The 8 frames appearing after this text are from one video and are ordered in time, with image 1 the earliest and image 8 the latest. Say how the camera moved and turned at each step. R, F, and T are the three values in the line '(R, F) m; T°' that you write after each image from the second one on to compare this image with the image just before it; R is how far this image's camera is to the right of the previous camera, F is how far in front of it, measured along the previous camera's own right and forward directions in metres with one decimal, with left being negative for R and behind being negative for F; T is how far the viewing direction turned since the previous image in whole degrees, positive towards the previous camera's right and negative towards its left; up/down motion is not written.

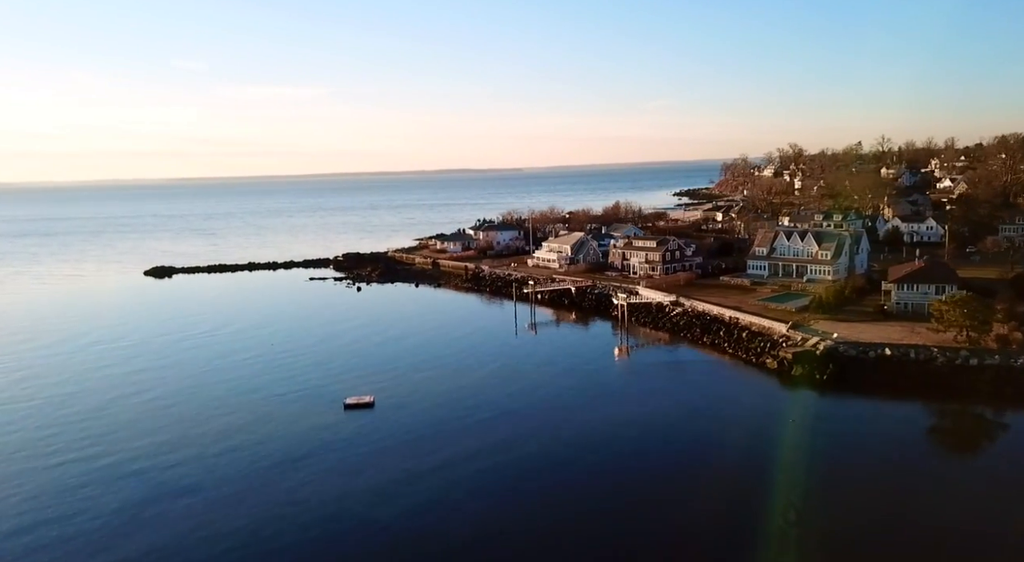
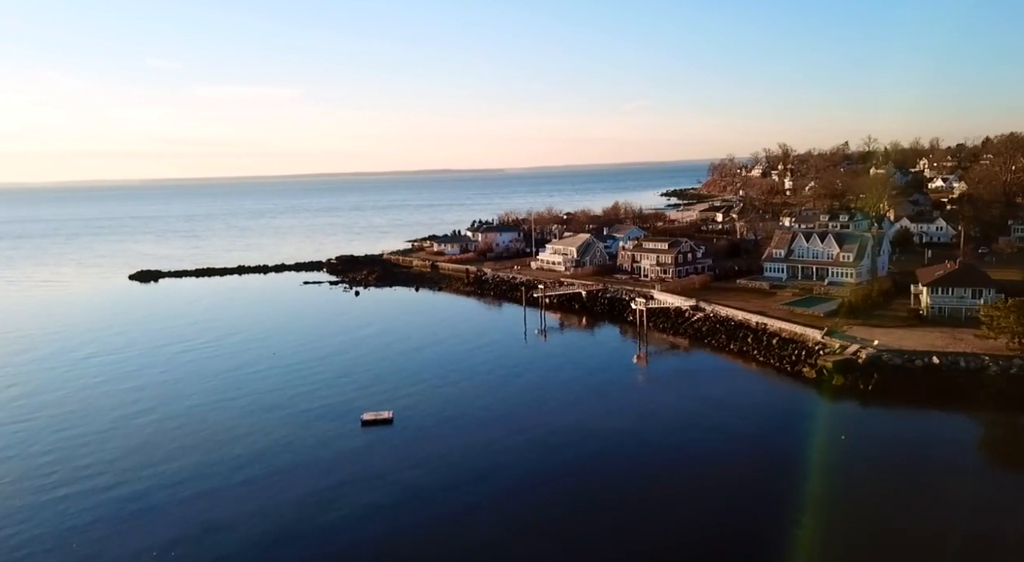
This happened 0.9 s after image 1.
(-1.4, +1.6) m; +1°
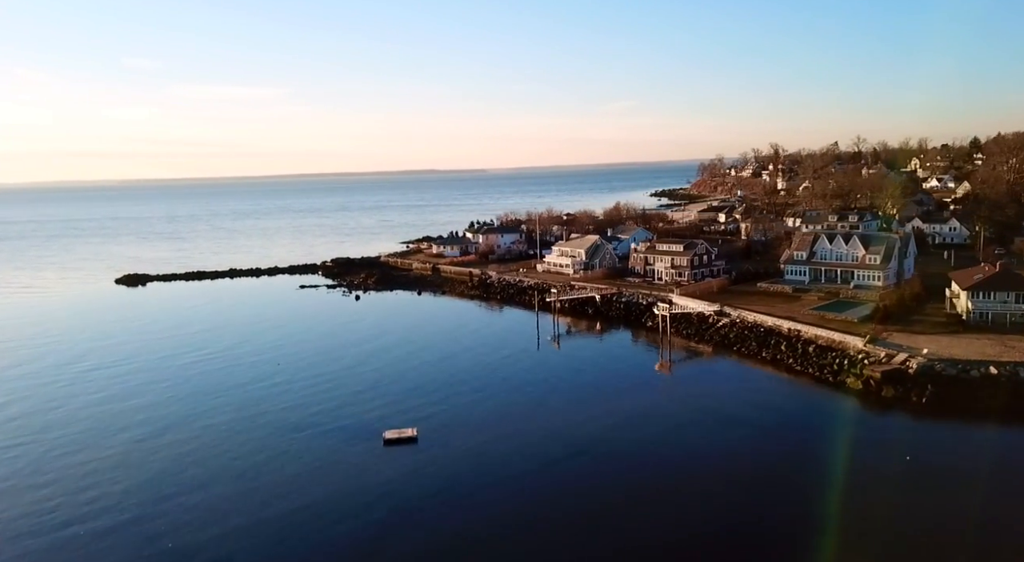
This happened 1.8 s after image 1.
(-1.4, +1.7) m; +1°
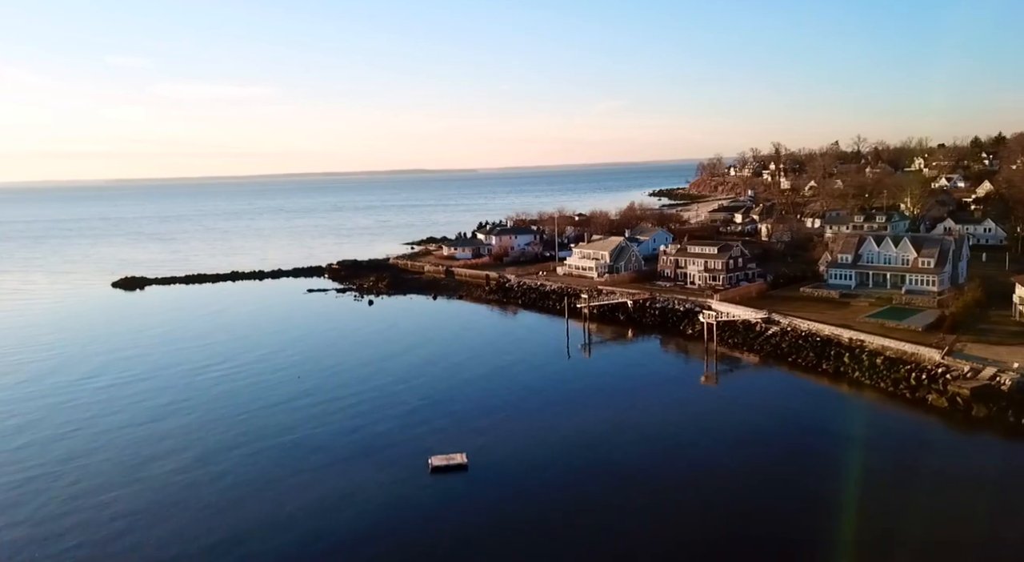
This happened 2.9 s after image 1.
(-1.8, +2.2) m; +1°
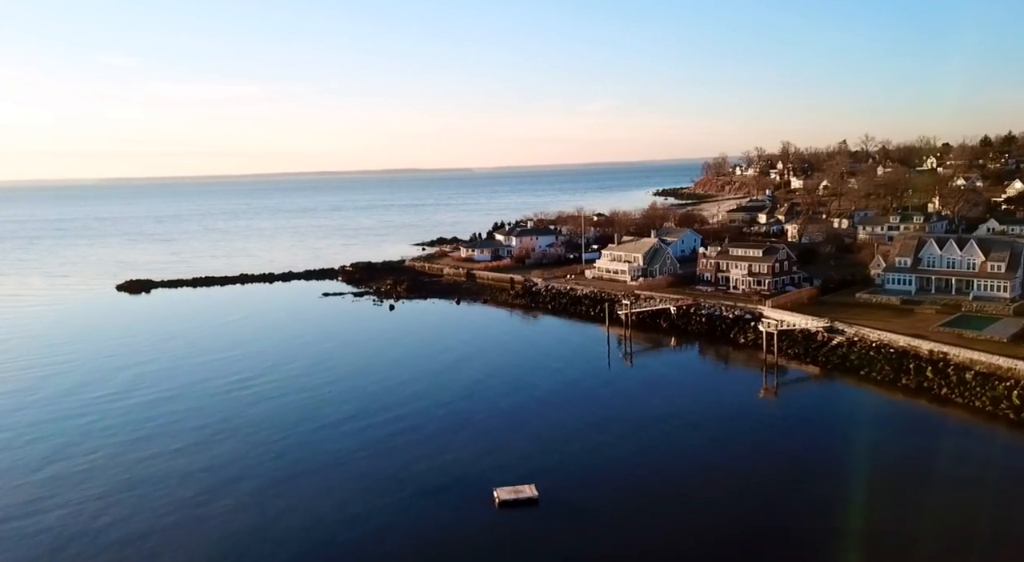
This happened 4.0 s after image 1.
(-1.8, +2.3) m; 0°
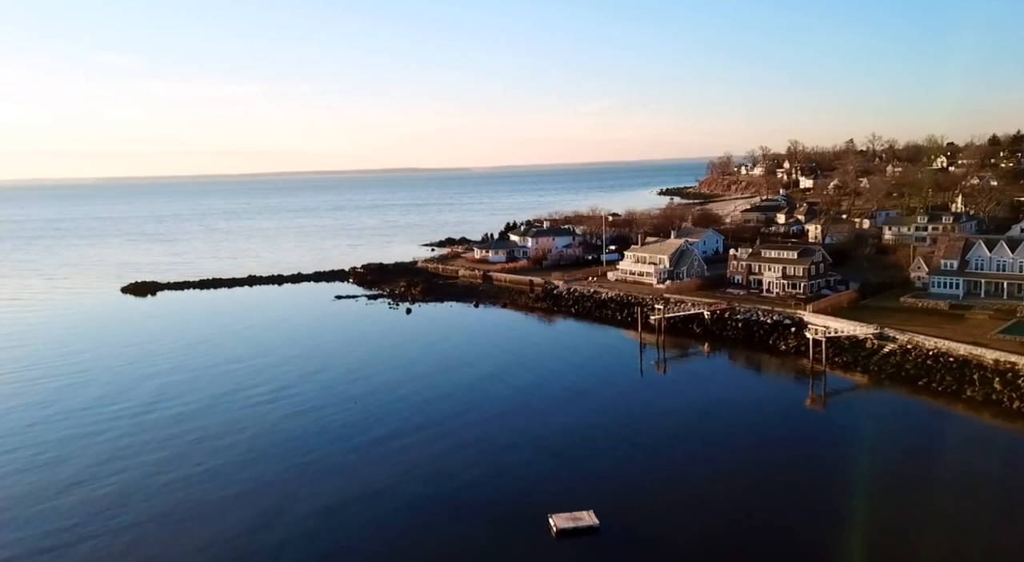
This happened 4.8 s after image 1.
(-1.2, +1.5) m; 0°
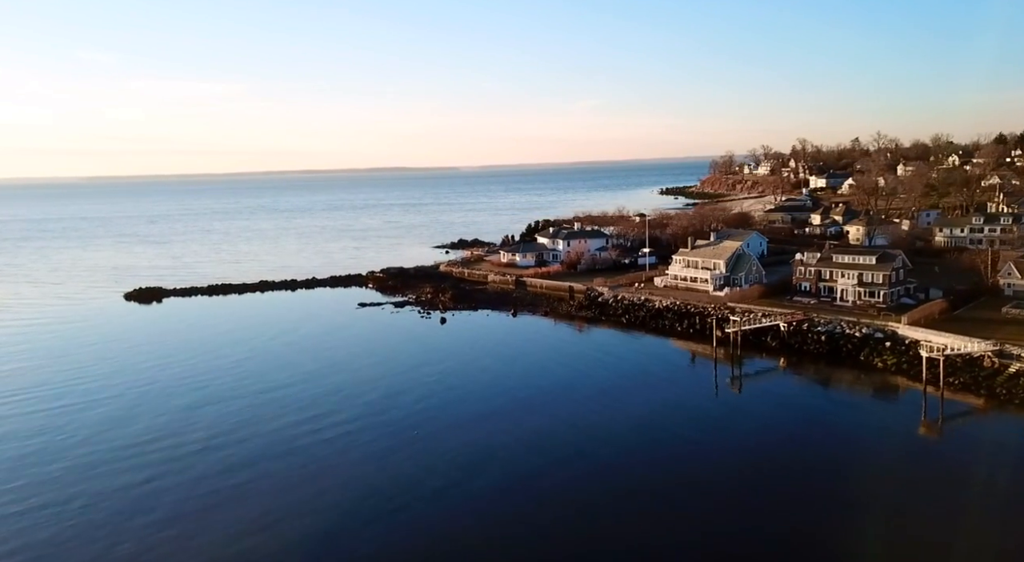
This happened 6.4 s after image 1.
(-2.7, +3.3) m; +1°
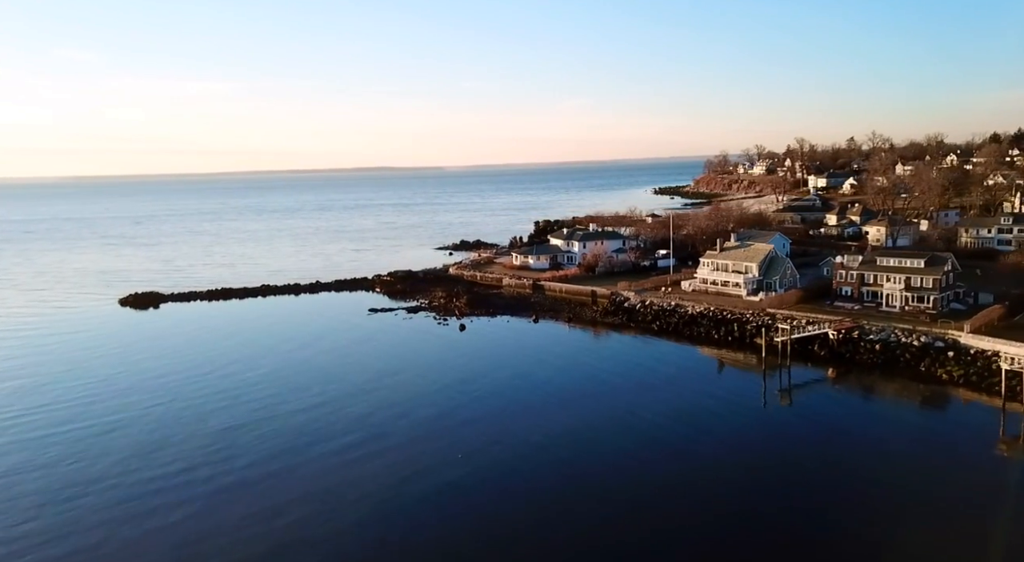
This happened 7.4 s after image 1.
(-1.7, +2.0) m; +1°
